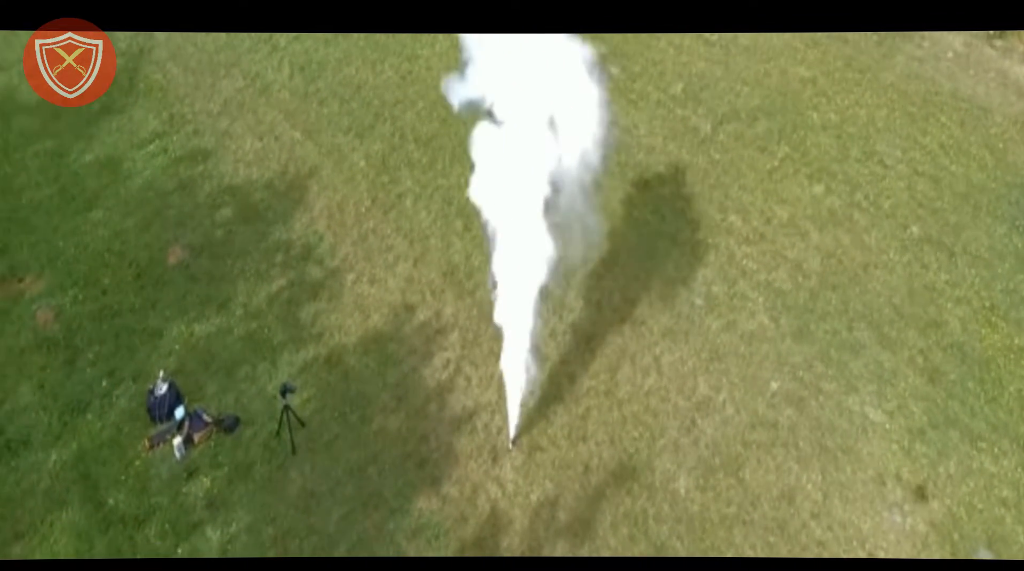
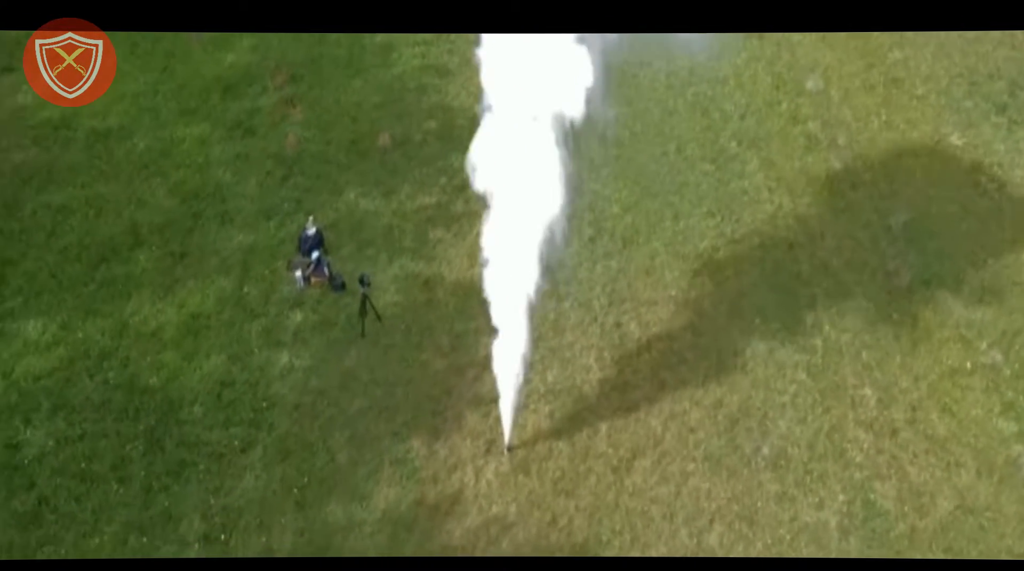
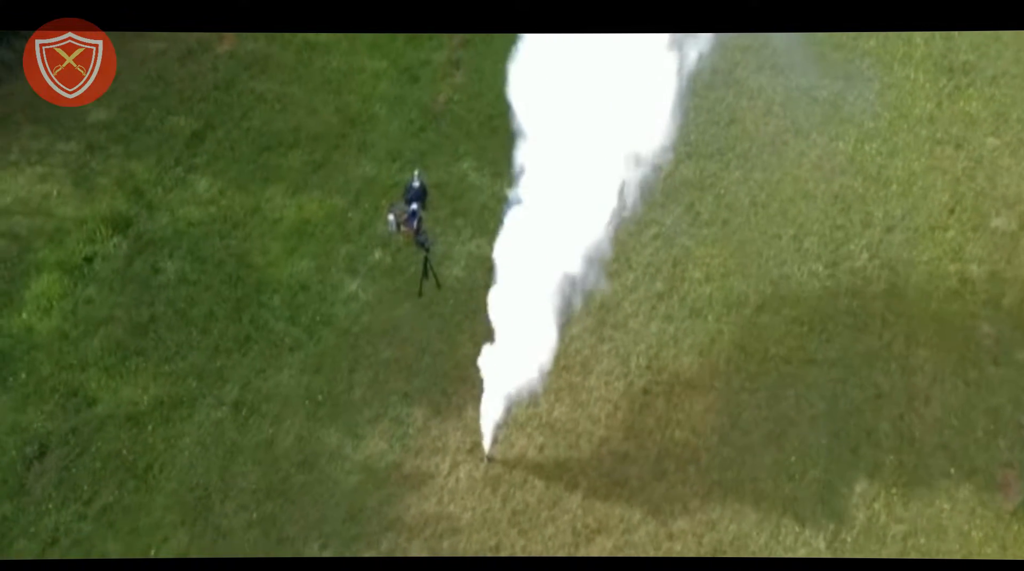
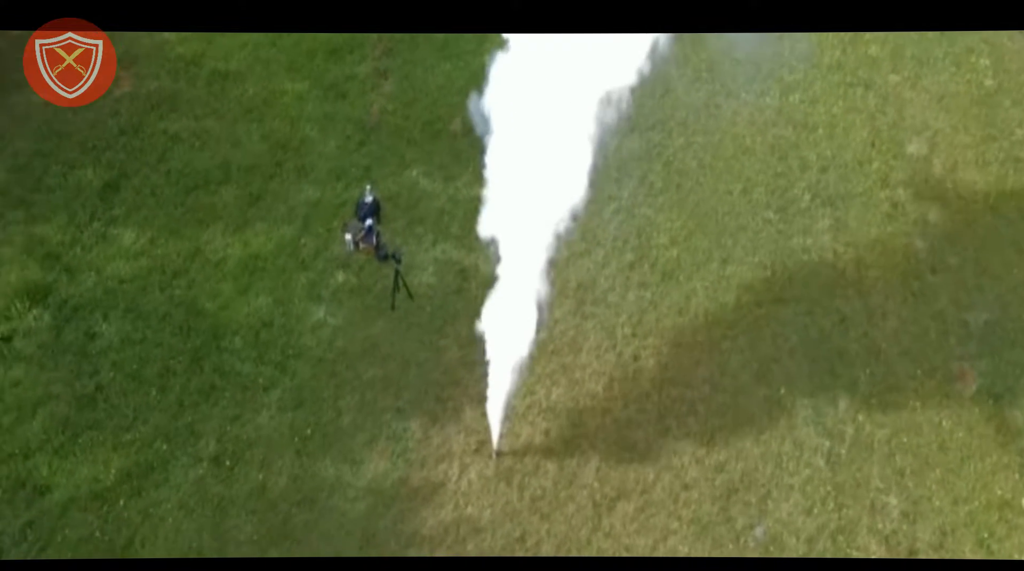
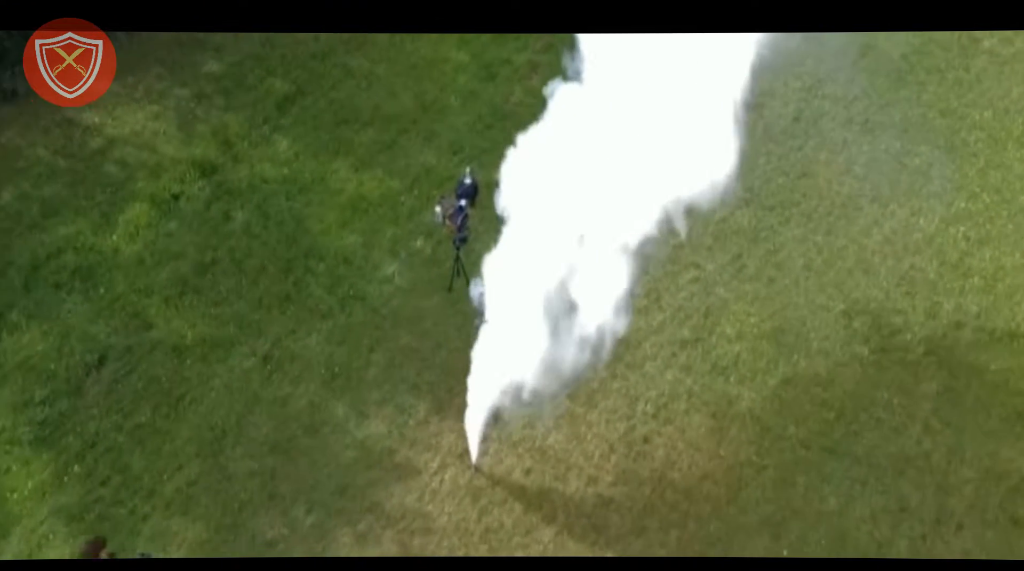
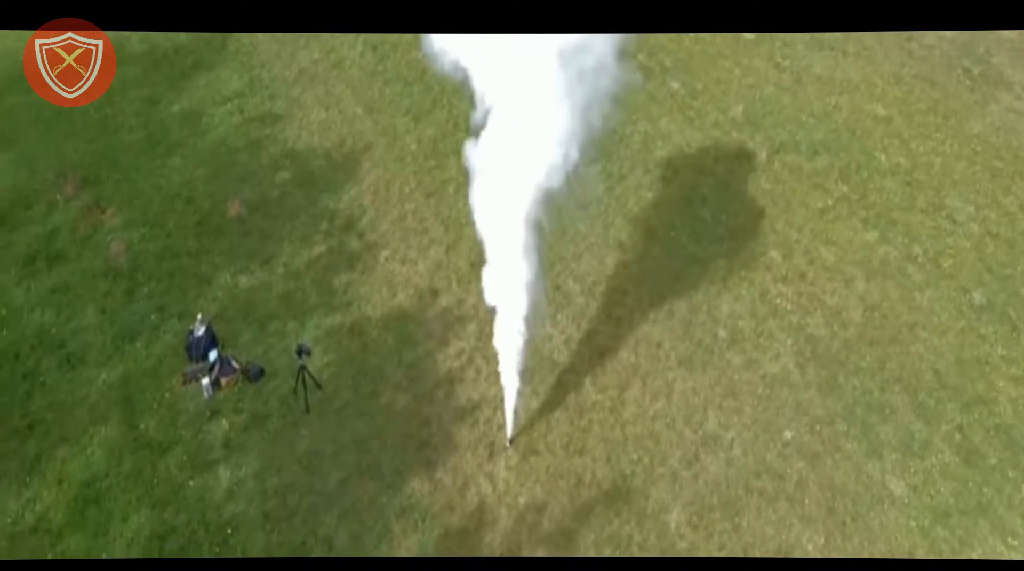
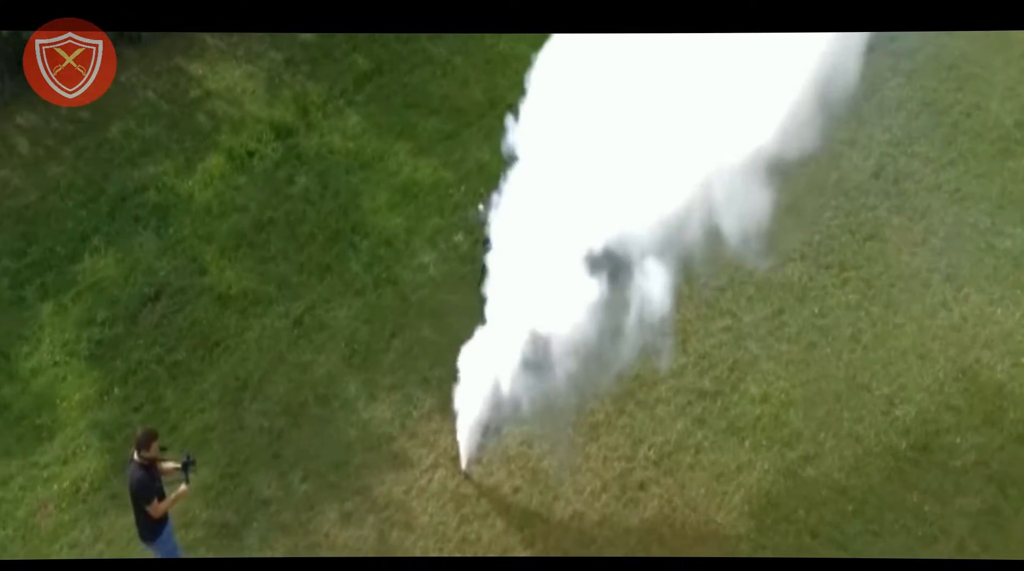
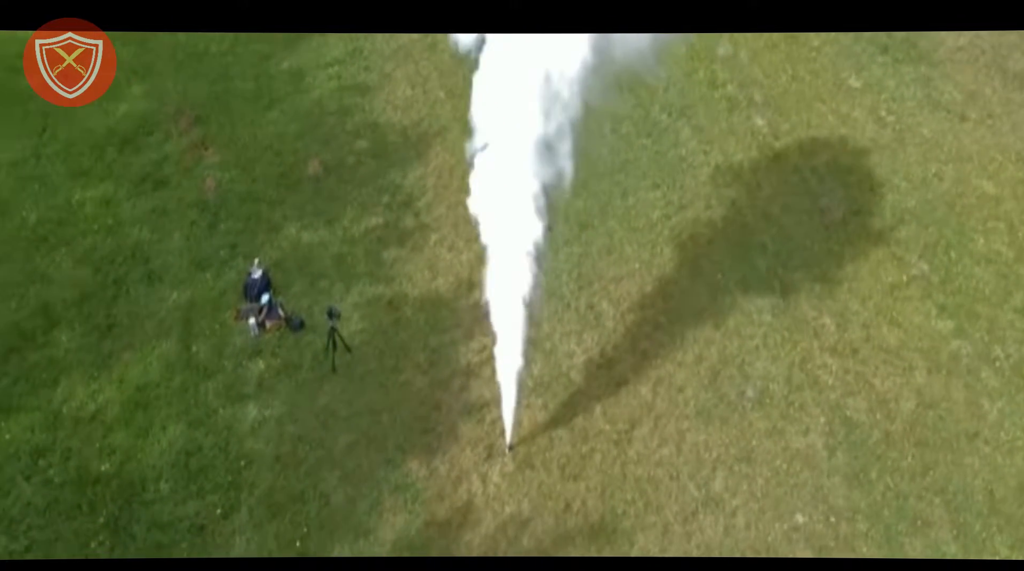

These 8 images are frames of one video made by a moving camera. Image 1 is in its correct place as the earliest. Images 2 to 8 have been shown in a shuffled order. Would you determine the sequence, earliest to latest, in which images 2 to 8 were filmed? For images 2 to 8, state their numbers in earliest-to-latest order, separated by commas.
6, 8, 2, 4, 3, 5, 7
